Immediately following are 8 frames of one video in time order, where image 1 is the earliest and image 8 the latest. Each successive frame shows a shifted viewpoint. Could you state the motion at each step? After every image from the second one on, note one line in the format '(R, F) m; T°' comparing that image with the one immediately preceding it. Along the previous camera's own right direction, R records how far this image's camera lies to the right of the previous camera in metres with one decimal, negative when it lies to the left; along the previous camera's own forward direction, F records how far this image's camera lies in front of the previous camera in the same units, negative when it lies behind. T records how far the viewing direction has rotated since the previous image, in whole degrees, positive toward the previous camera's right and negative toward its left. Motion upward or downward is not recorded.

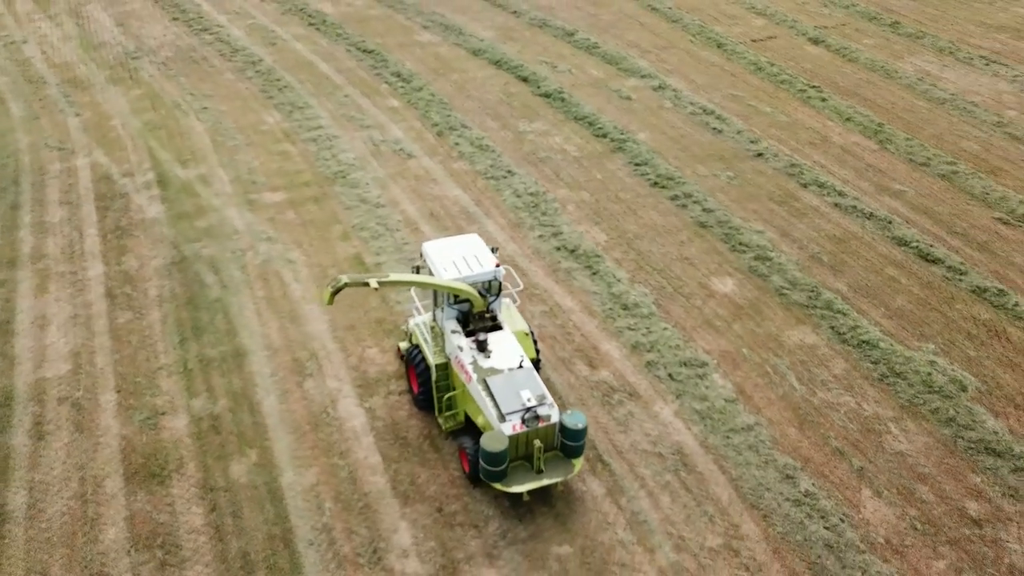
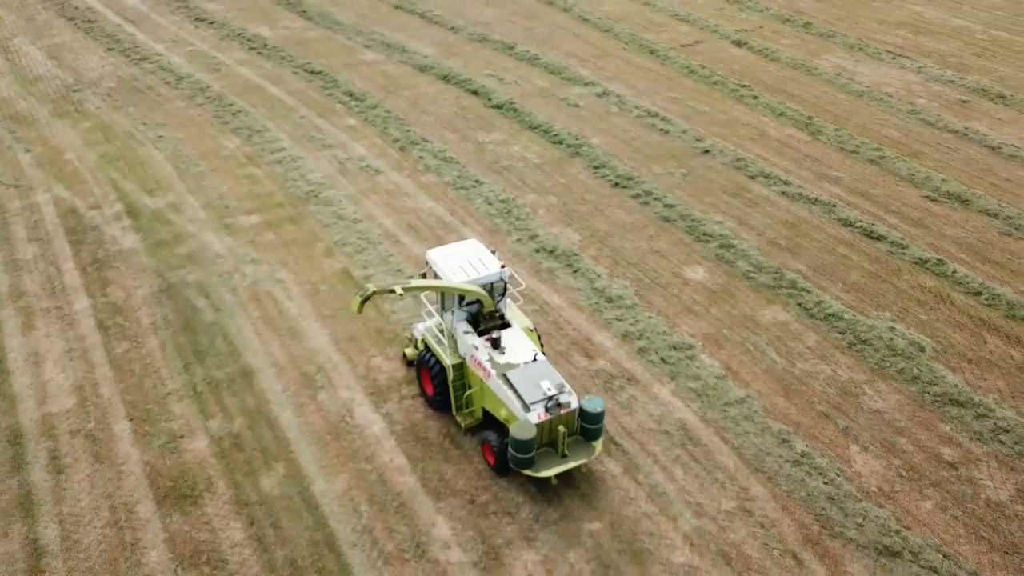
(-0.9, -0.4) m; +6°
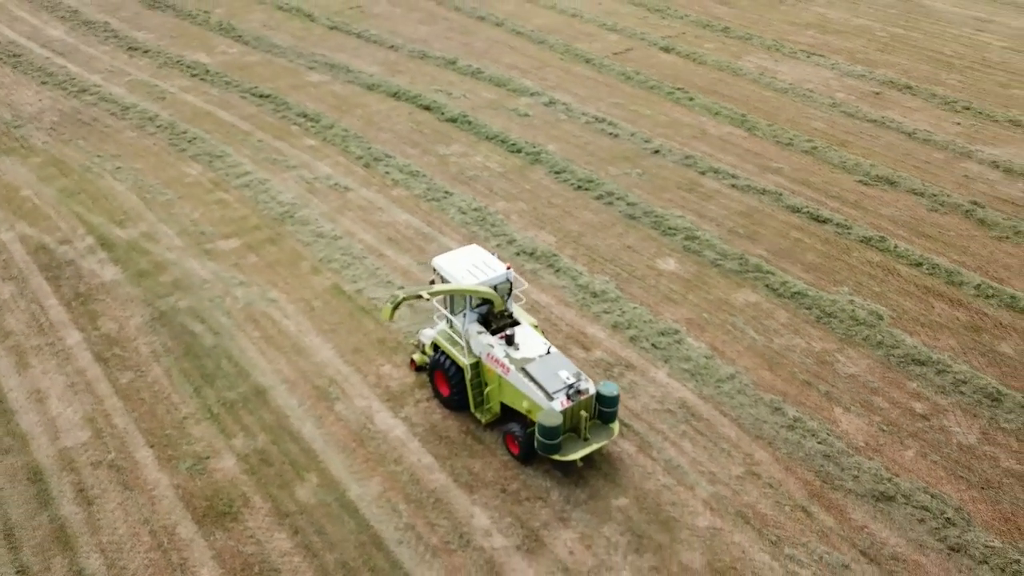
(-1.0, -0.4) m; +6°
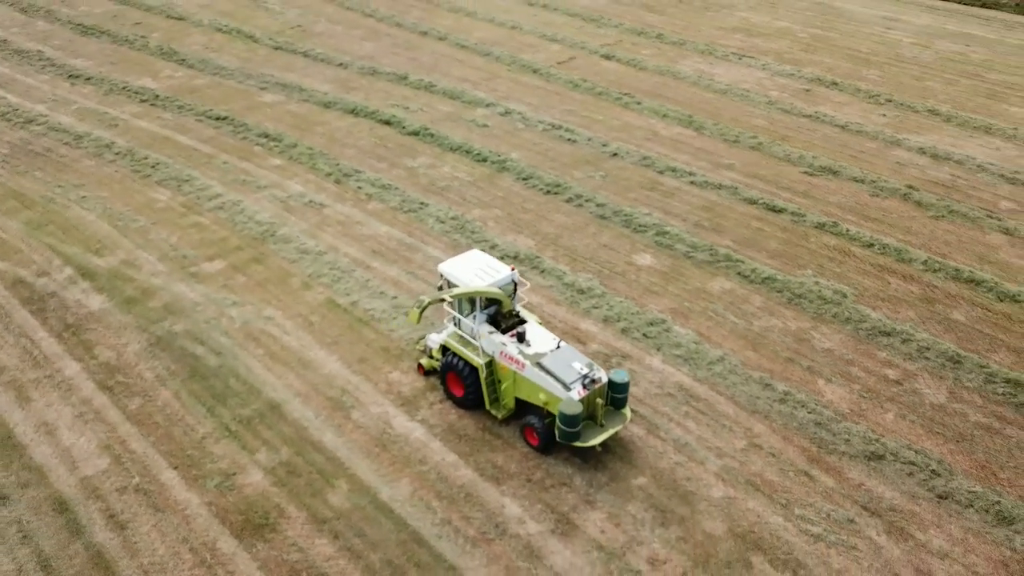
(-0.9, -0.3) m; +5°
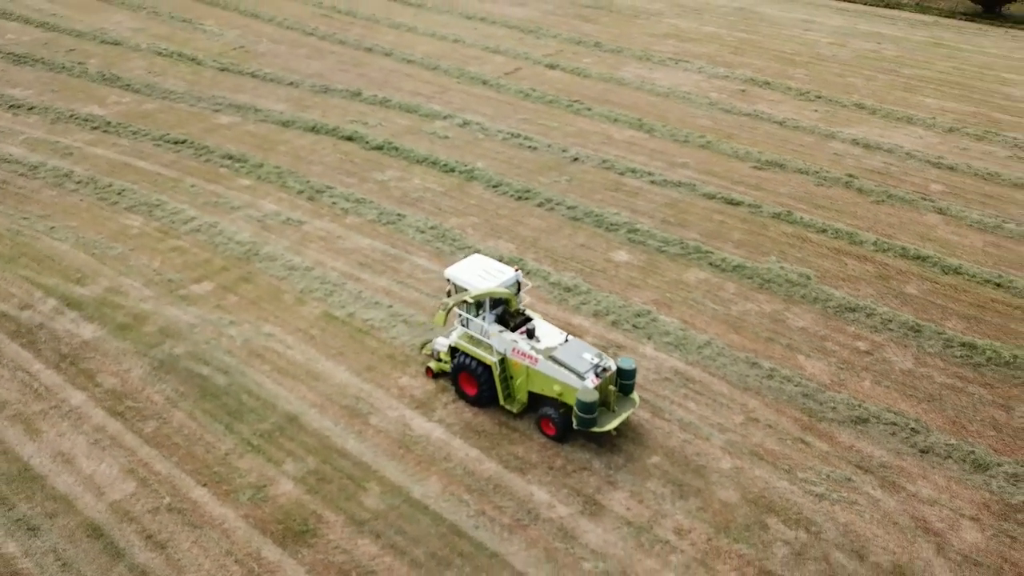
(-0.9, -0.4) m; +5°
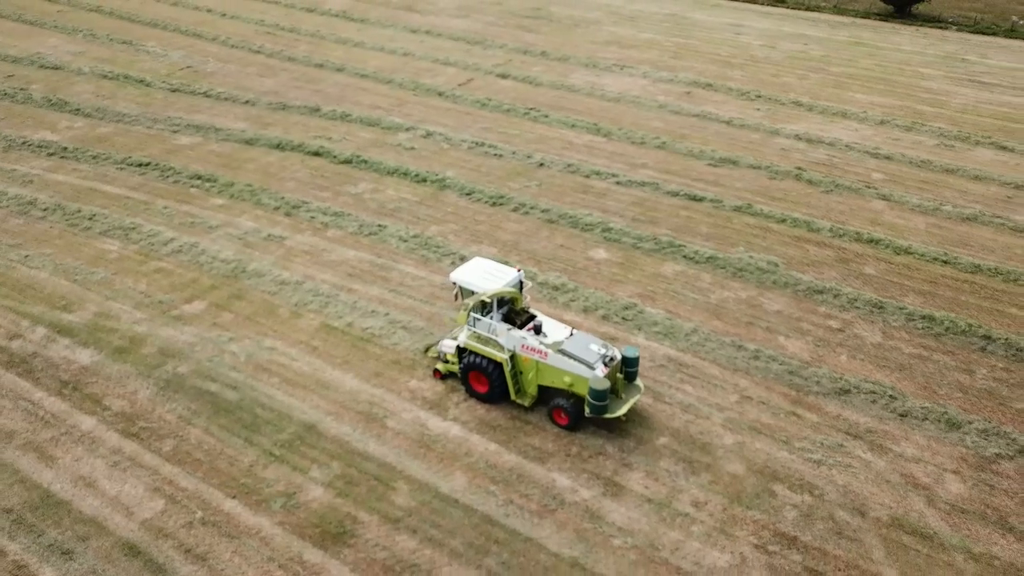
(-0.9, -0.4) m; +5°
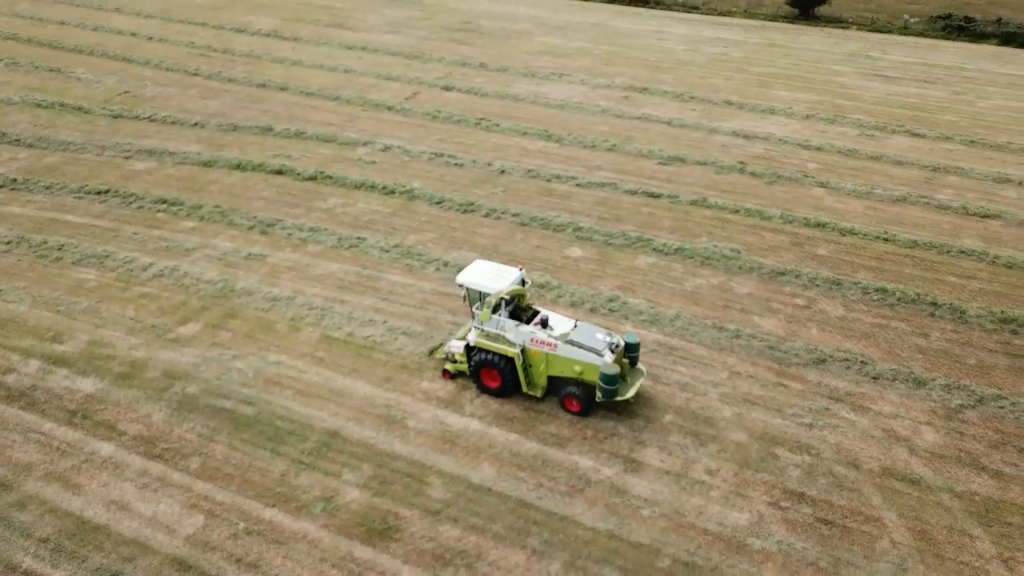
(-1.1, -0.5) m; +6°
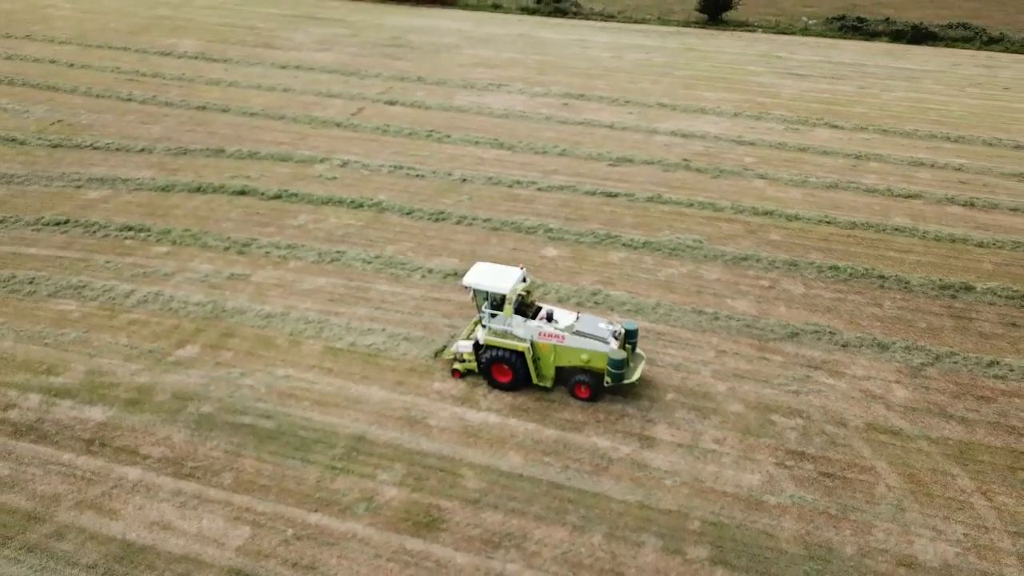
(-1.2, -0.5) m; +6°
